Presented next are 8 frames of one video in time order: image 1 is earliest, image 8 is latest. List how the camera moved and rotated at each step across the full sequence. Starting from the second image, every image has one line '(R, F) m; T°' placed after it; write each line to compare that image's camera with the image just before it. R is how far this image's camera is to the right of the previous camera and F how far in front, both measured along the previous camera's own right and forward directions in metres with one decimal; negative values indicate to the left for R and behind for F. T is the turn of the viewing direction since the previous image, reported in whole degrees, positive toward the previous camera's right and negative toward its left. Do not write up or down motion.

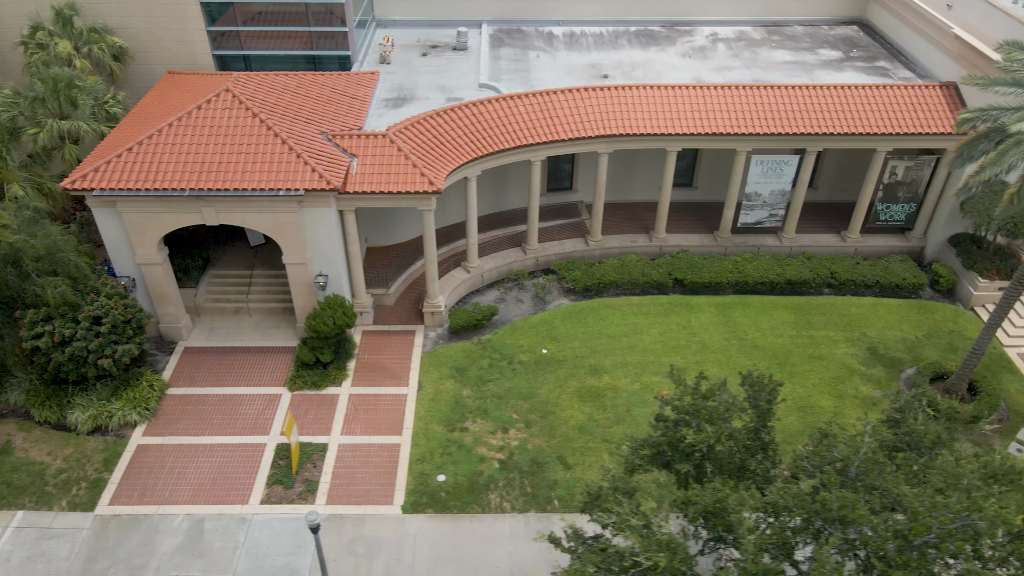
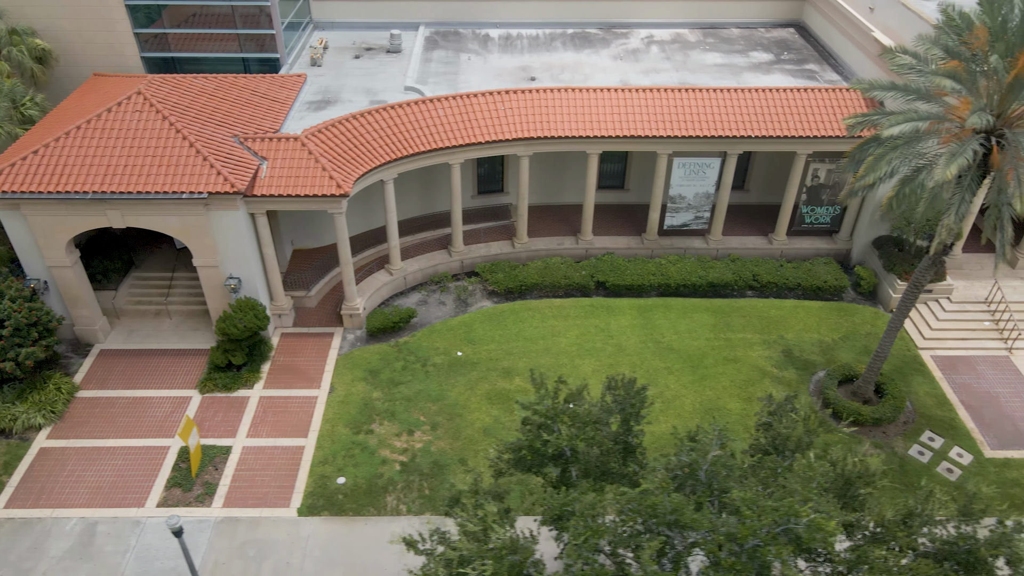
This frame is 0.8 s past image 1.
(+2.2, -0.1) m; 0°
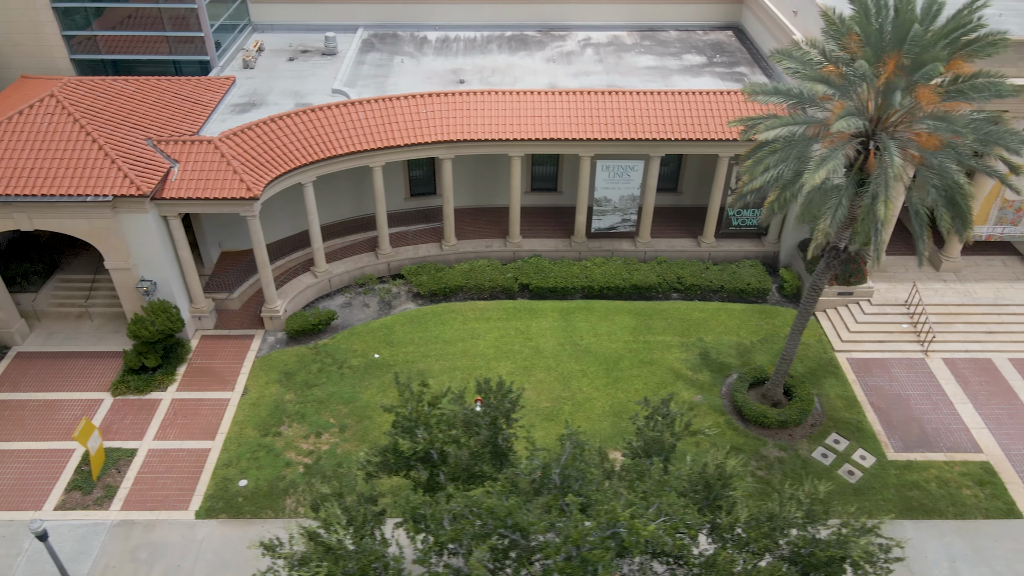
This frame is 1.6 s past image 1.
(+2.1, -0.1) m; 0°
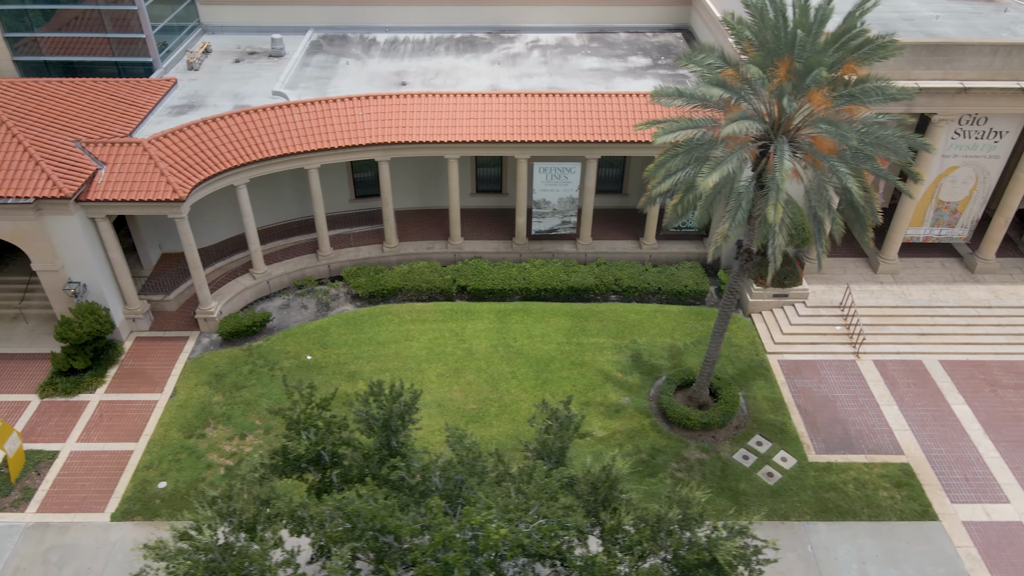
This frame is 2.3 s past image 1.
(+1.8, 0.0) m; 0°
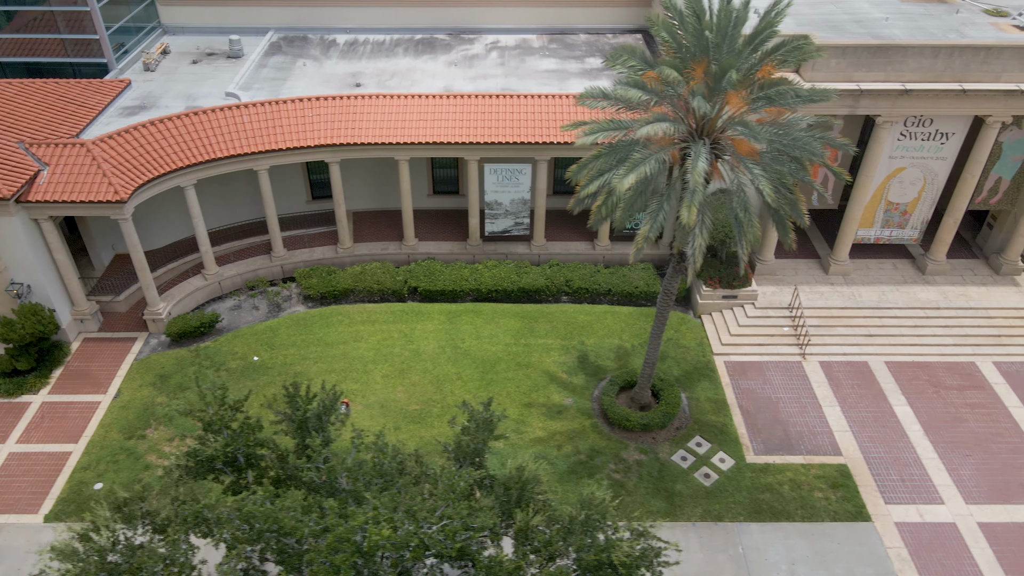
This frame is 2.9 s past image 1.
(+1.4, 0.0) m; 0°
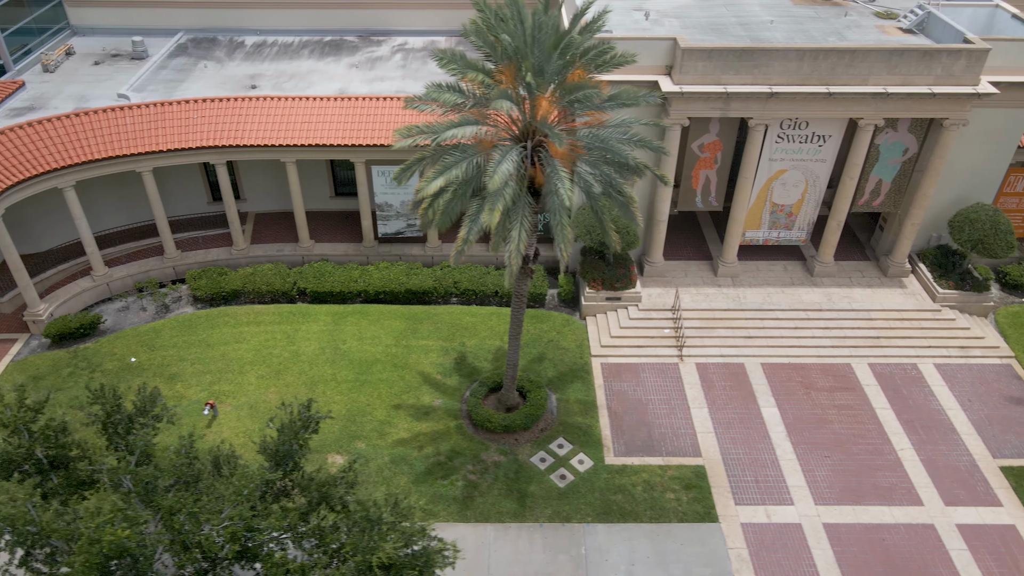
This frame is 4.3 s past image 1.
(+3.2, -0.1) m; 0°
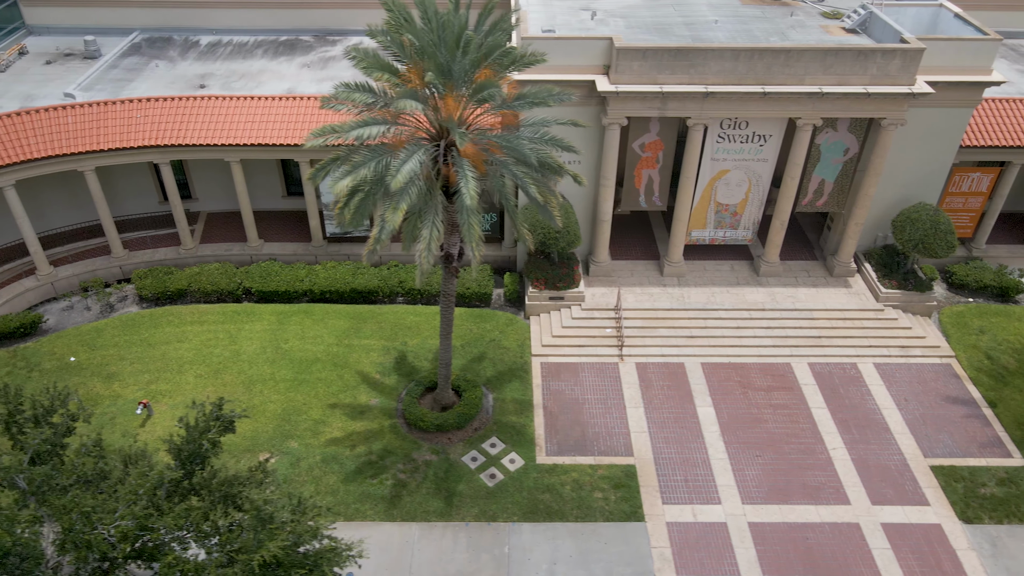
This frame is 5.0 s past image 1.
(+1.6, 0.0) m; 0°
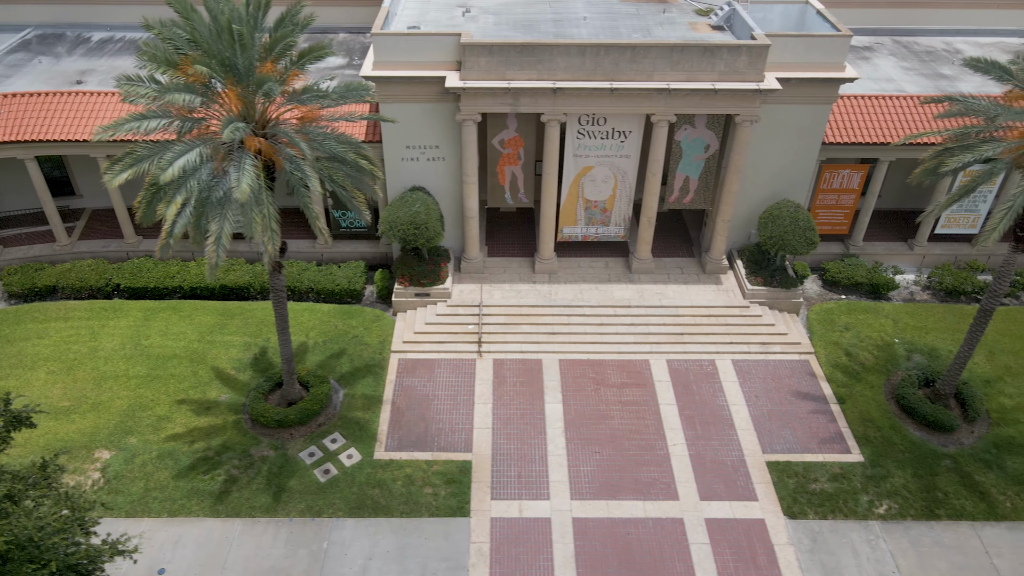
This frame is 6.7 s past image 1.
(+3.7, 0.0) m; 0°
